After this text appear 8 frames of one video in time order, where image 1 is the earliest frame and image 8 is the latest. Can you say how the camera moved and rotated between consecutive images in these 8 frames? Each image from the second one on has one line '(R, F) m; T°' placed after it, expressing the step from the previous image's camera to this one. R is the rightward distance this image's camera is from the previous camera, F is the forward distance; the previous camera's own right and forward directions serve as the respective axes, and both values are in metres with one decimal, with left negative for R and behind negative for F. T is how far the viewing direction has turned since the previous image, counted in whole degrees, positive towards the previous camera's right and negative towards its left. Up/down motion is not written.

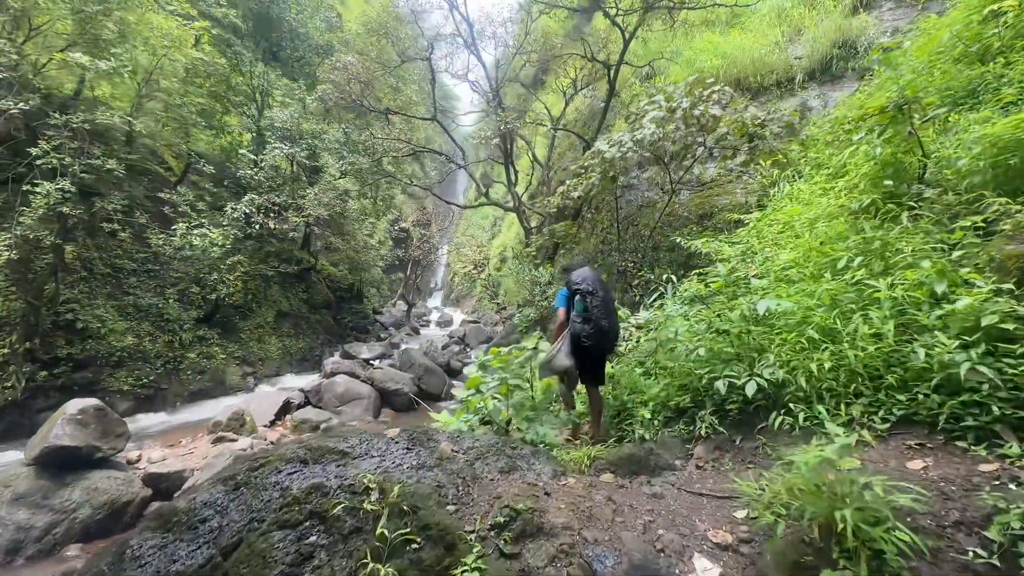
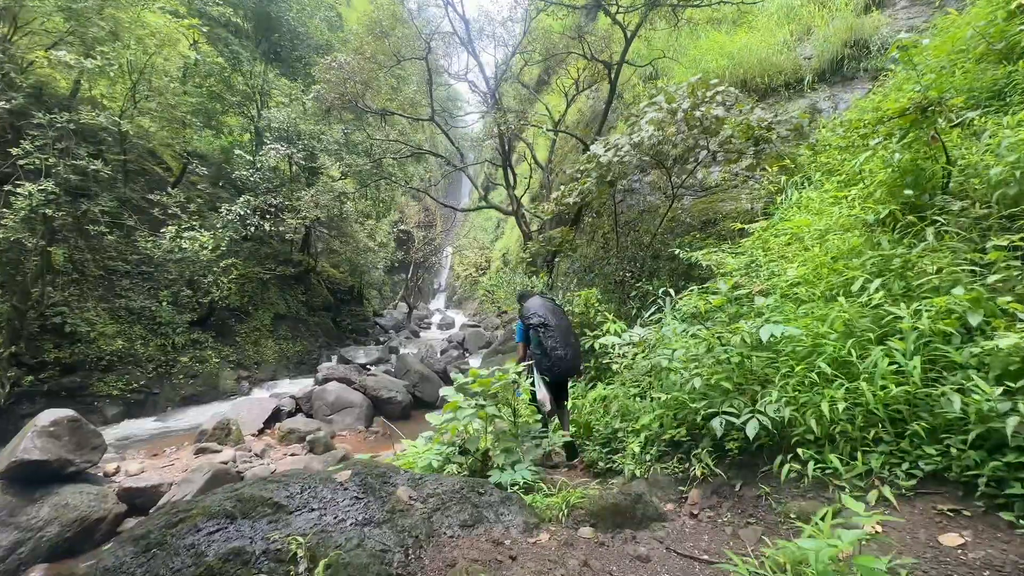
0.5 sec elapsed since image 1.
(+0.1, +0.3) m; -1°
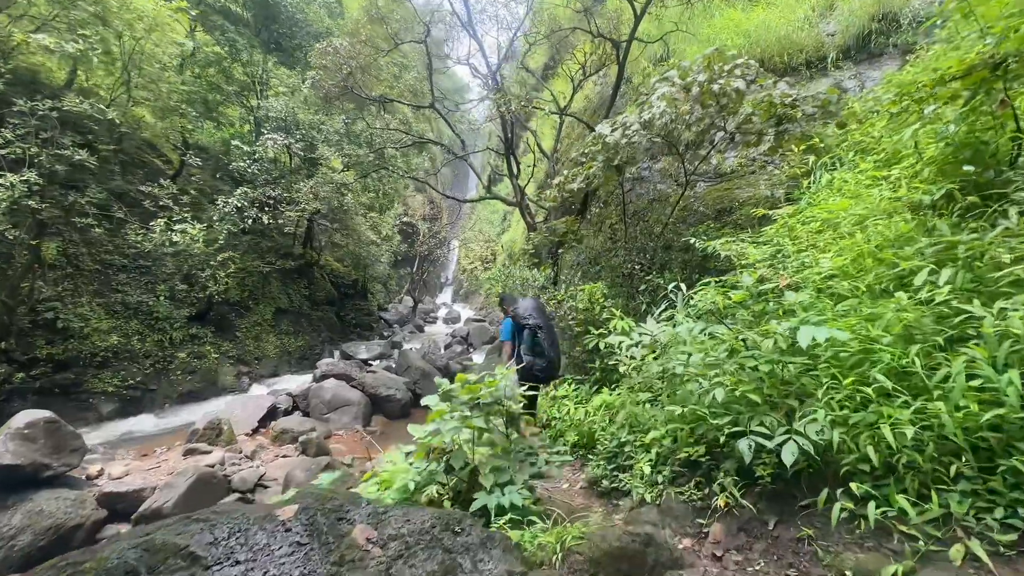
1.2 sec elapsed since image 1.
(+0.1, +0.4) m; -1°
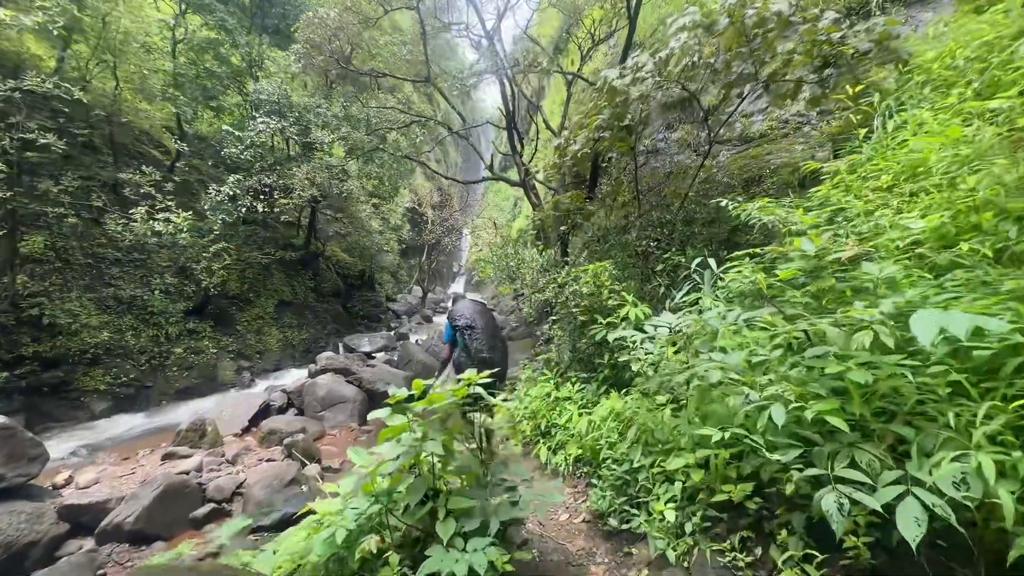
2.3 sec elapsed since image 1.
(+0.2, +0.6) m; -2°
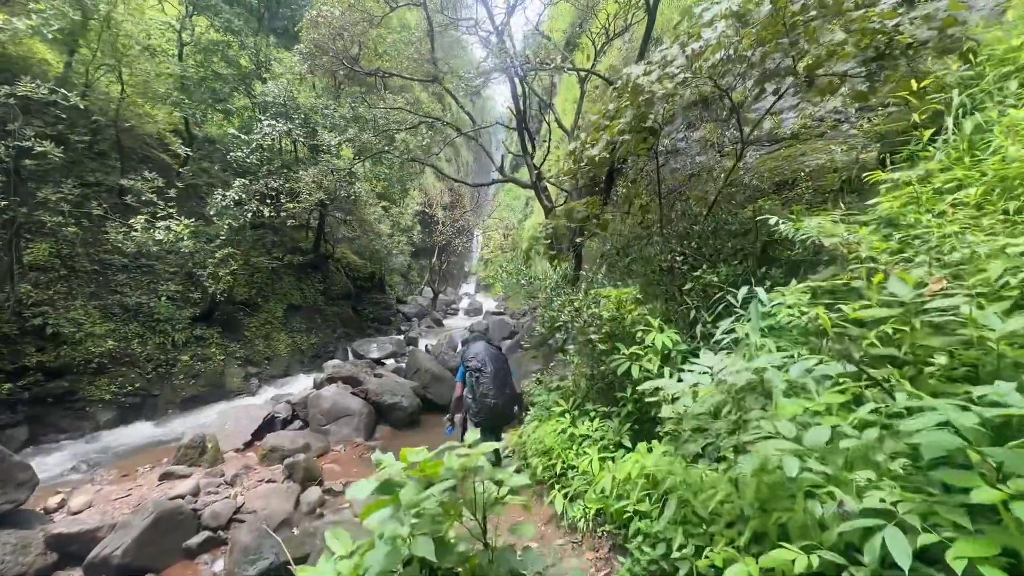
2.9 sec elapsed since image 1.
(0.0, +0.3) m; -1°
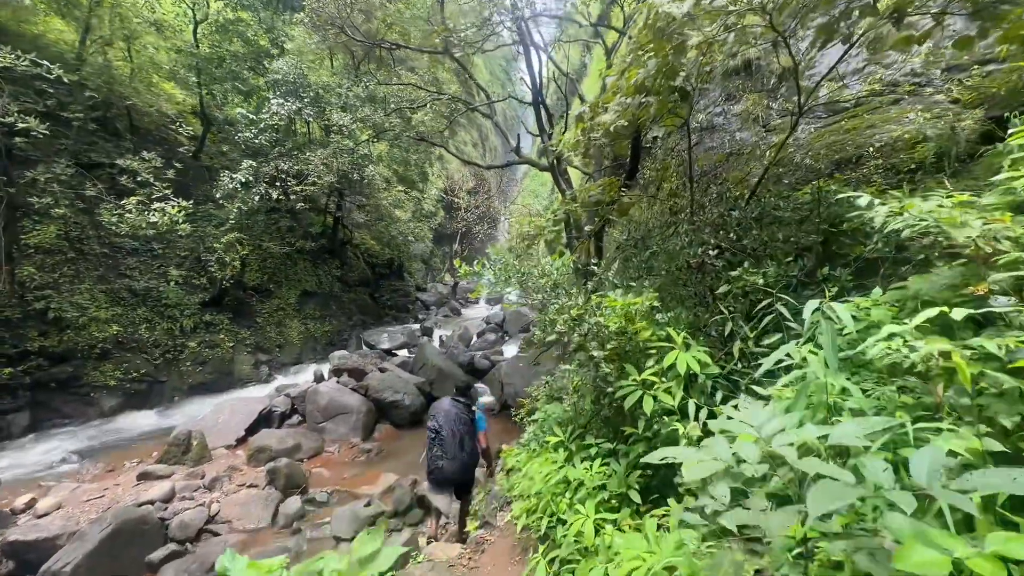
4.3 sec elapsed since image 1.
(+0.2, +0.6) m; -3°
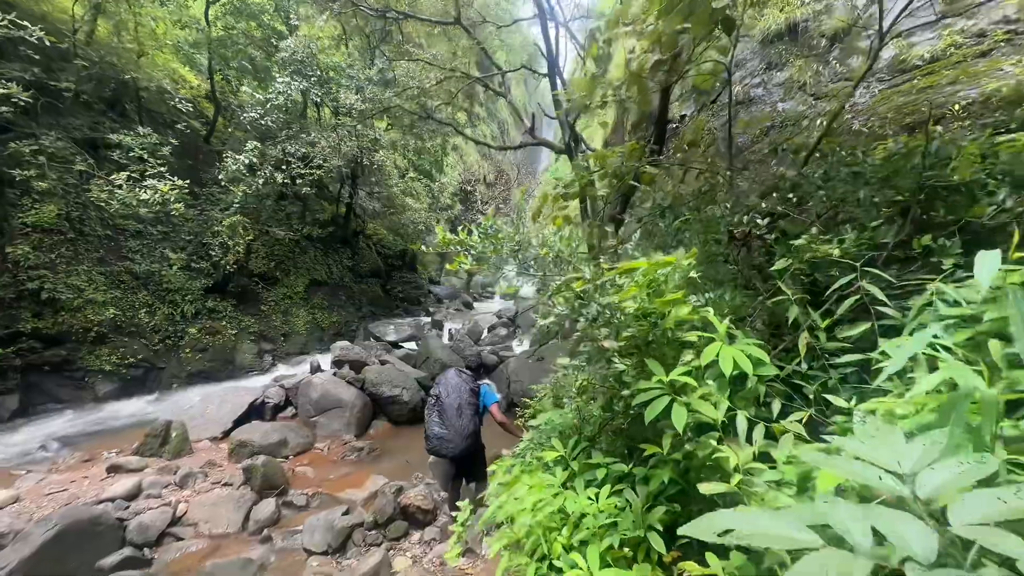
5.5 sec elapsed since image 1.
(+0.1, +0.6) m; -2°
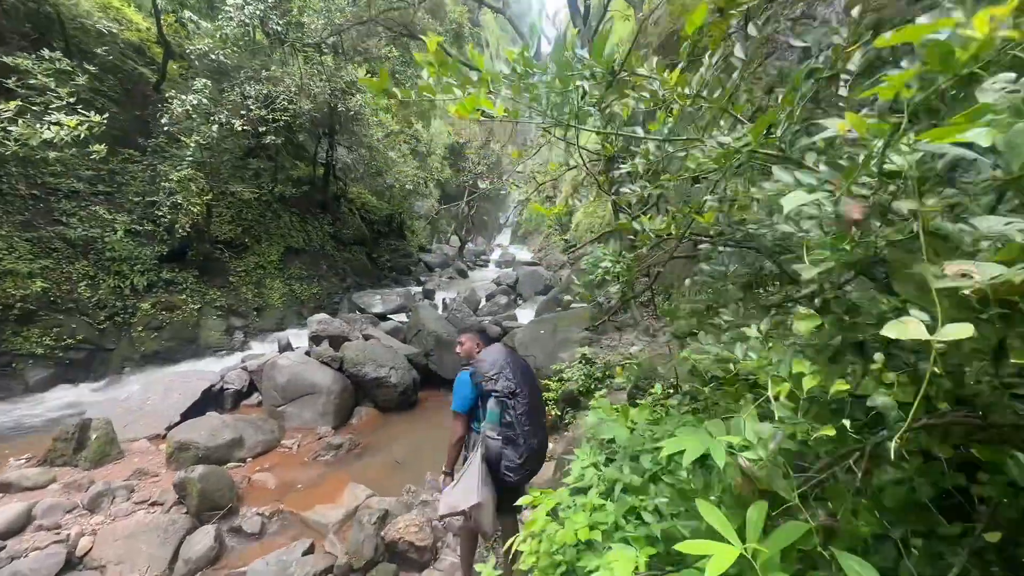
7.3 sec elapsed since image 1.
(-0.2, +1.2) m; +1°
